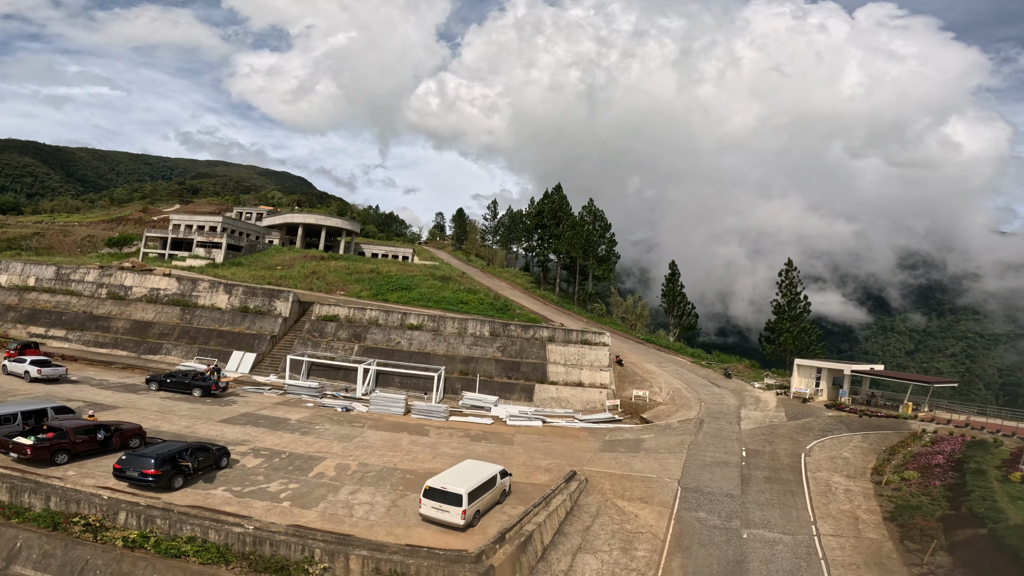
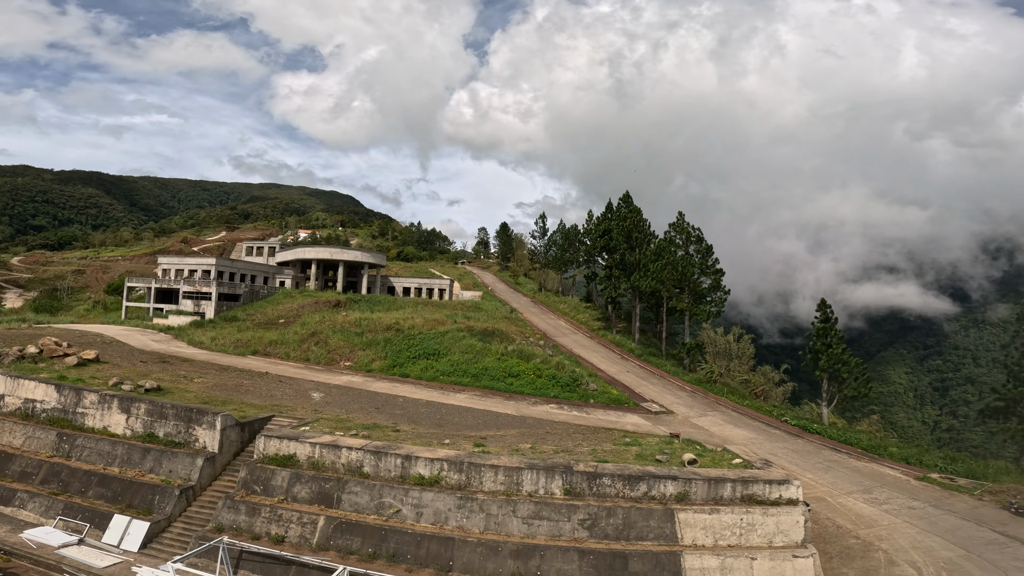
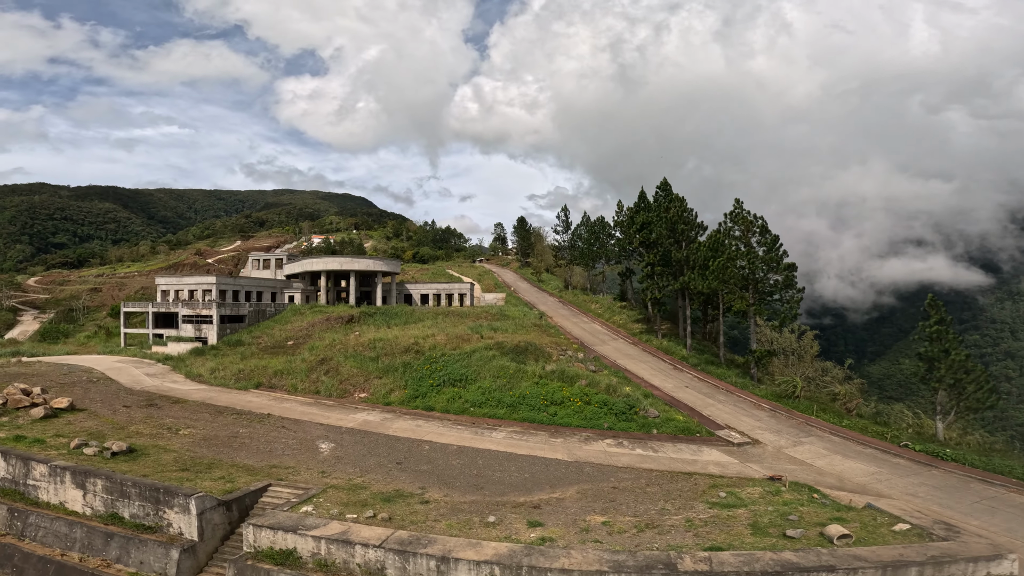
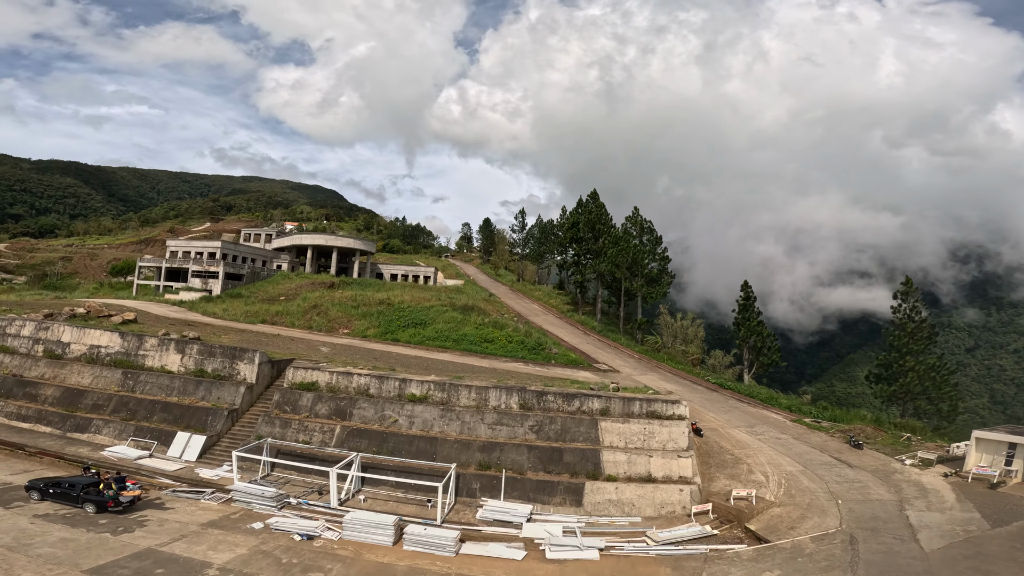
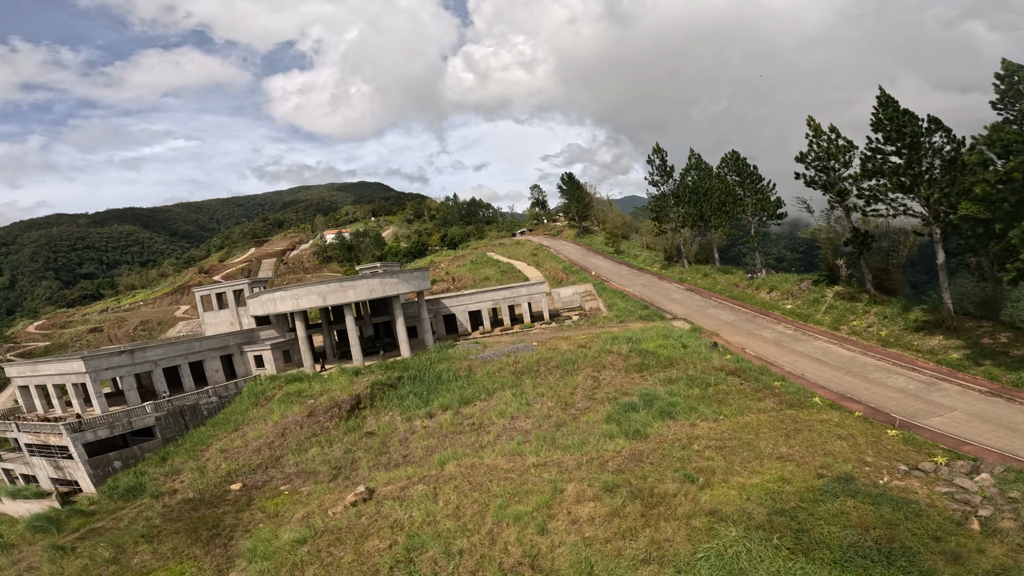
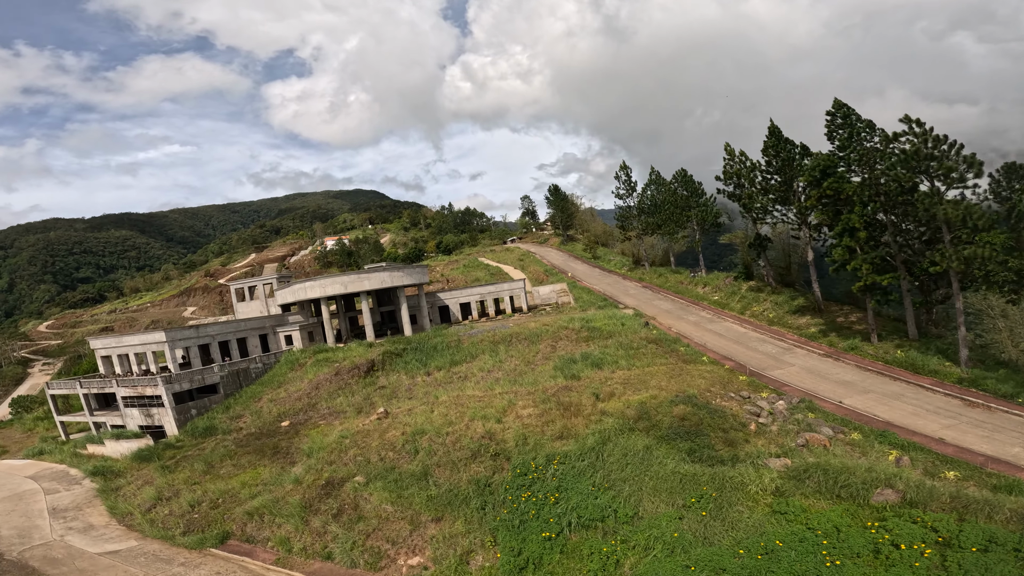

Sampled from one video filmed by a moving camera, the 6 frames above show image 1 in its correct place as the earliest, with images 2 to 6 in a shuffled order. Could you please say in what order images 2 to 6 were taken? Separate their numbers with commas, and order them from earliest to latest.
4, 2, 3, 6, 5
